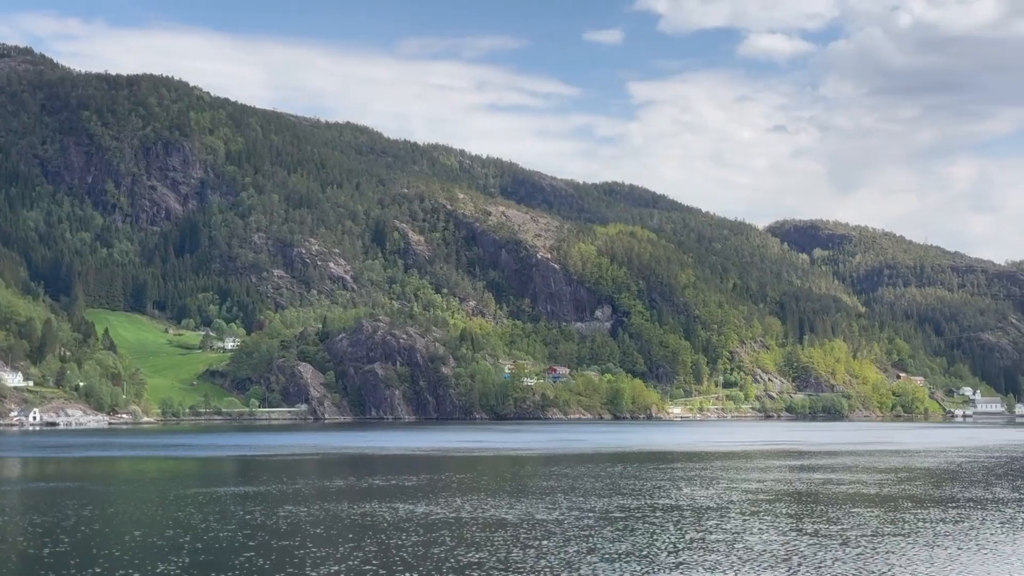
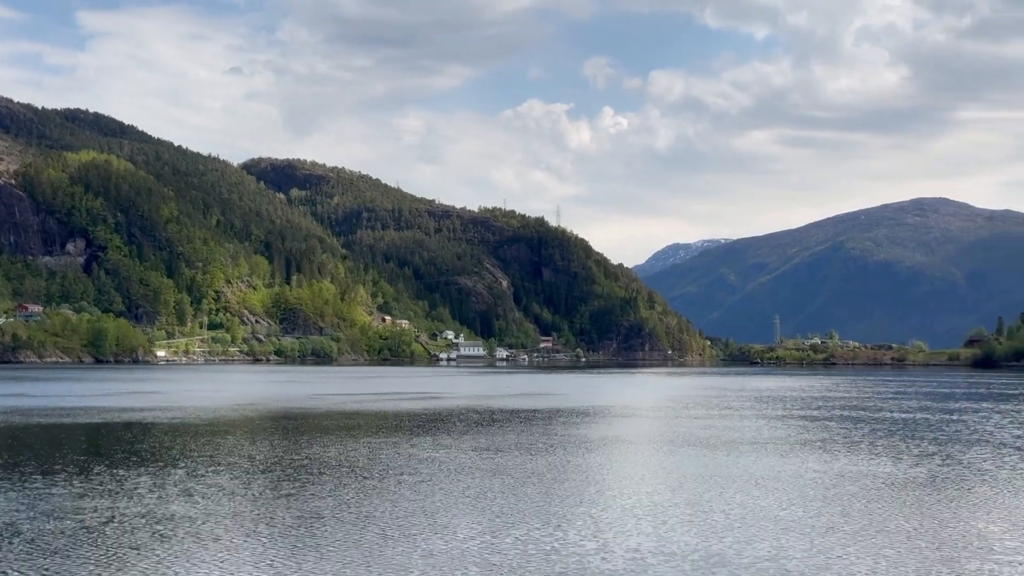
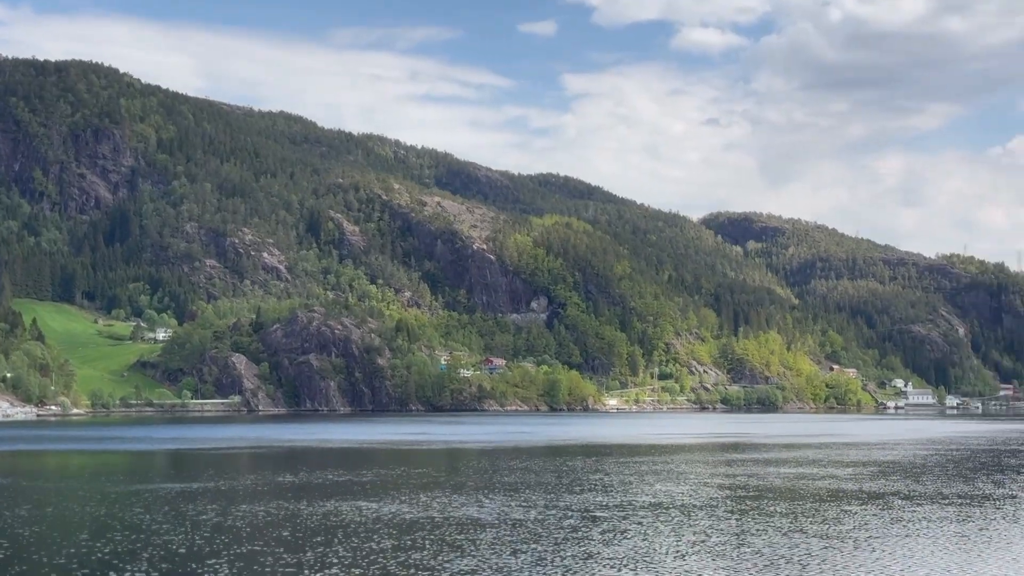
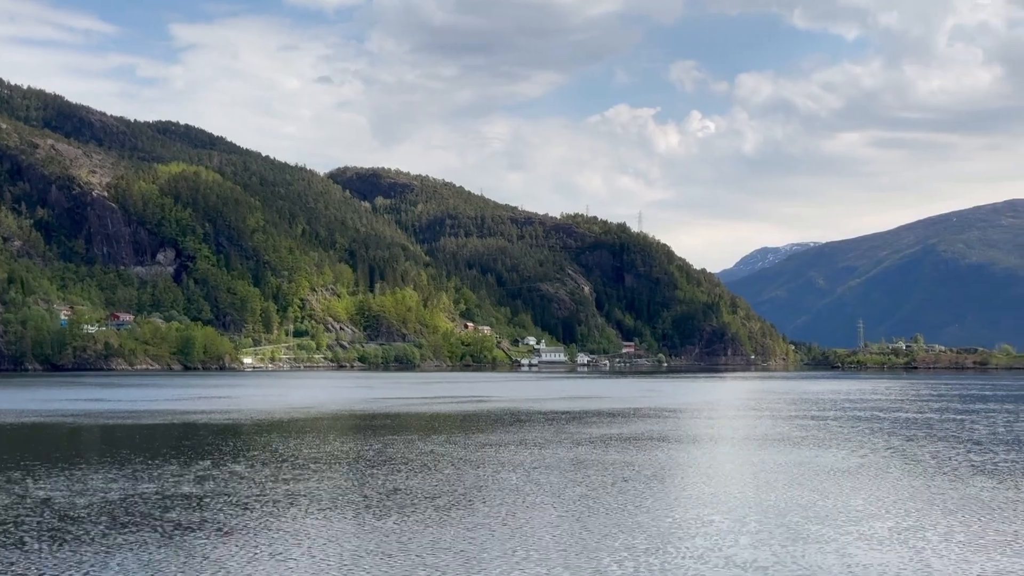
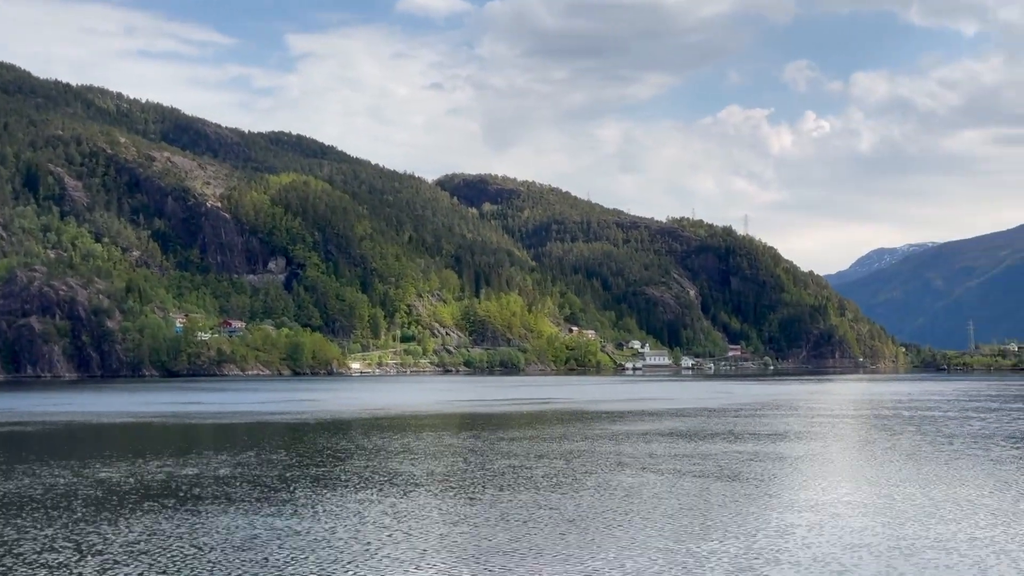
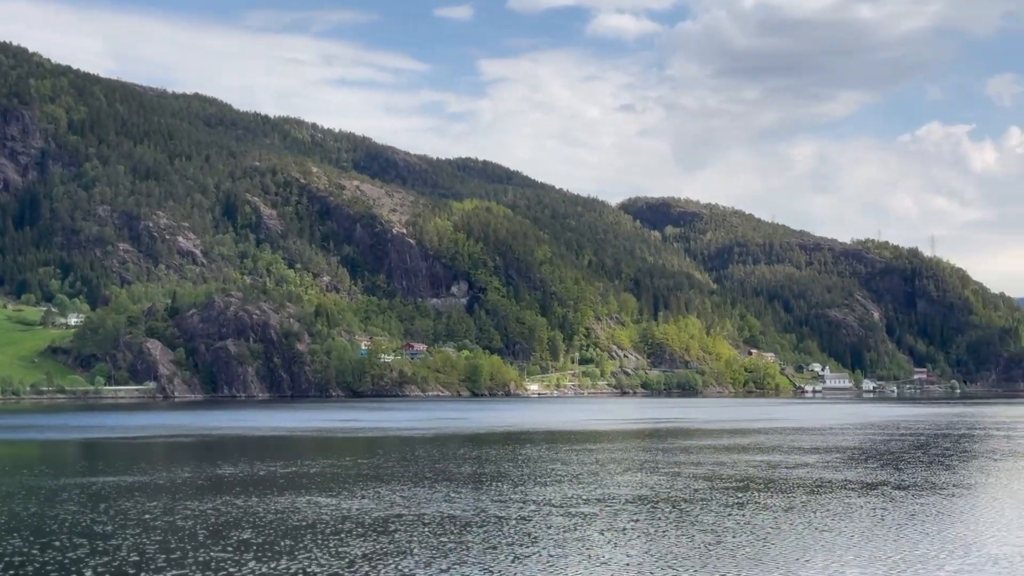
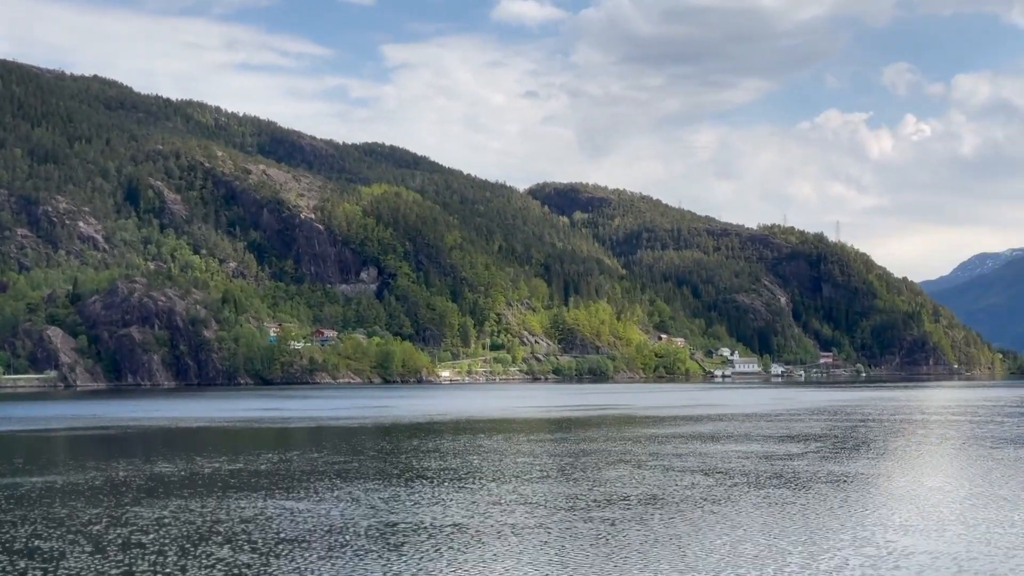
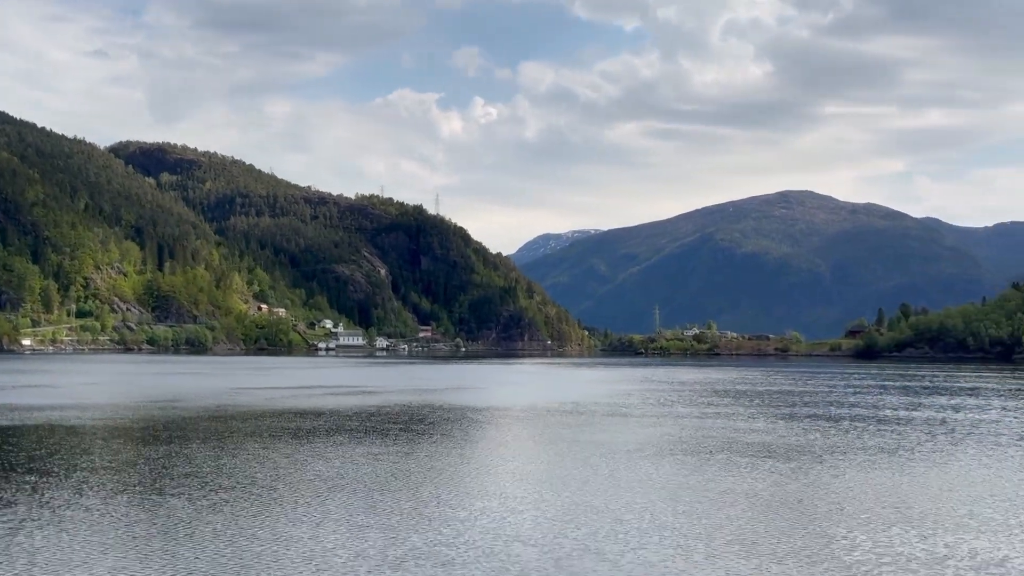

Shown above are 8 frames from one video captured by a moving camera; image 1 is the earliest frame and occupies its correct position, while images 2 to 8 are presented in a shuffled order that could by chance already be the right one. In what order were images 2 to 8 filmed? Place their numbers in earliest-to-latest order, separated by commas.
3, 6, 7, 5, 4, 2, 8
